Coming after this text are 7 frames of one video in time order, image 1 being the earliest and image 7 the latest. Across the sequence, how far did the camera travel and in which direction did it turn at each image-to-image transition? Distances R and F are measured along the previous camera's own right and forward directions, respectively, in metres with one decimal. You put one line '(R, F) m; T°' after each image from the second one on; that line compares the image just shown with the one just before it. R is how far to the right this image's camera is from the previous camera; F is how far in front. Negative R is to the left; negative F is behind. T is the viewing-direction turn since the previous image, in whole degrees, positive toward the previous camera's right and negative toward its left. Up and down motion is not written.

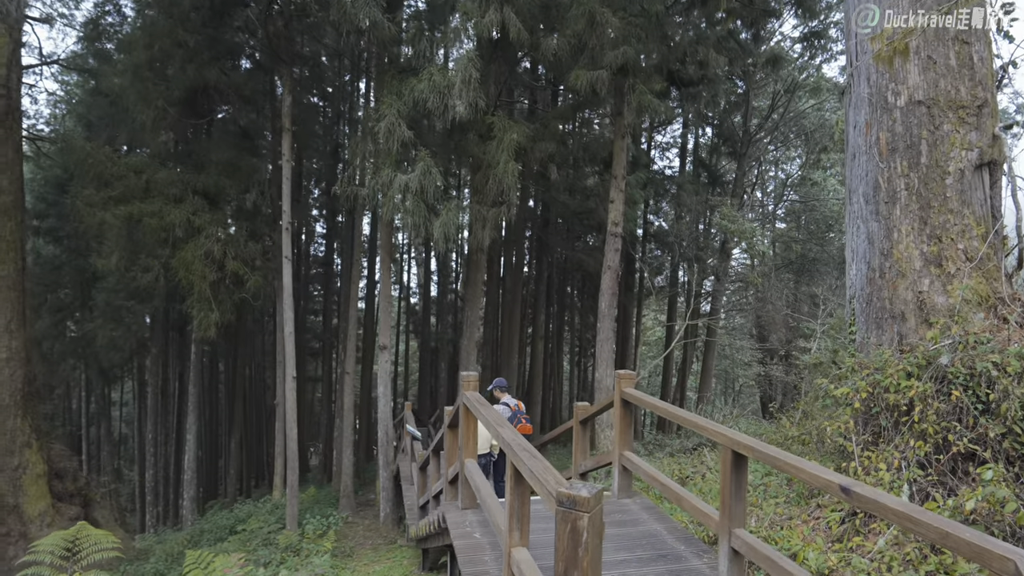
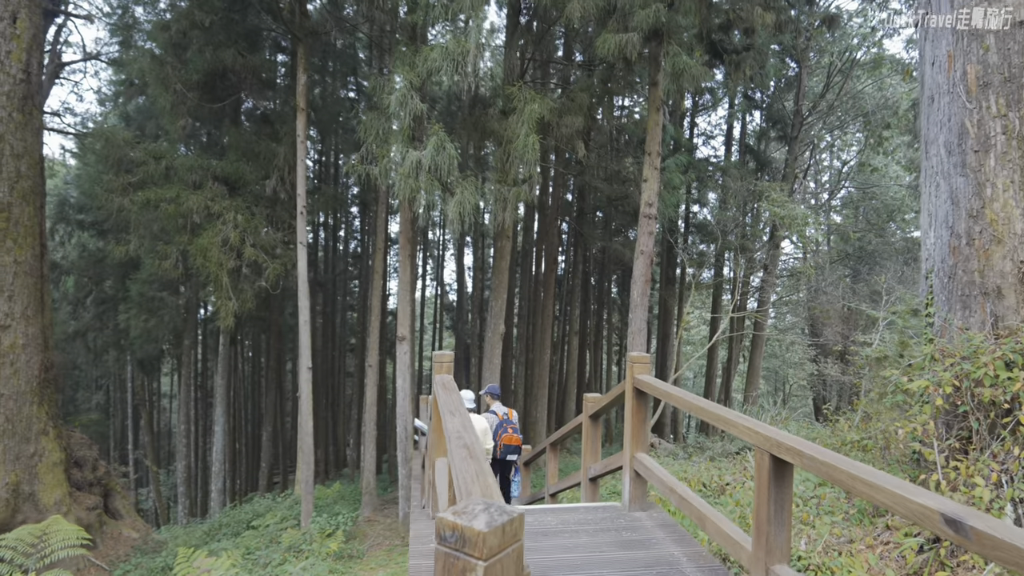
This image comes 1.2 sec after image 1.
(+0.3, +0.6) m; -4°
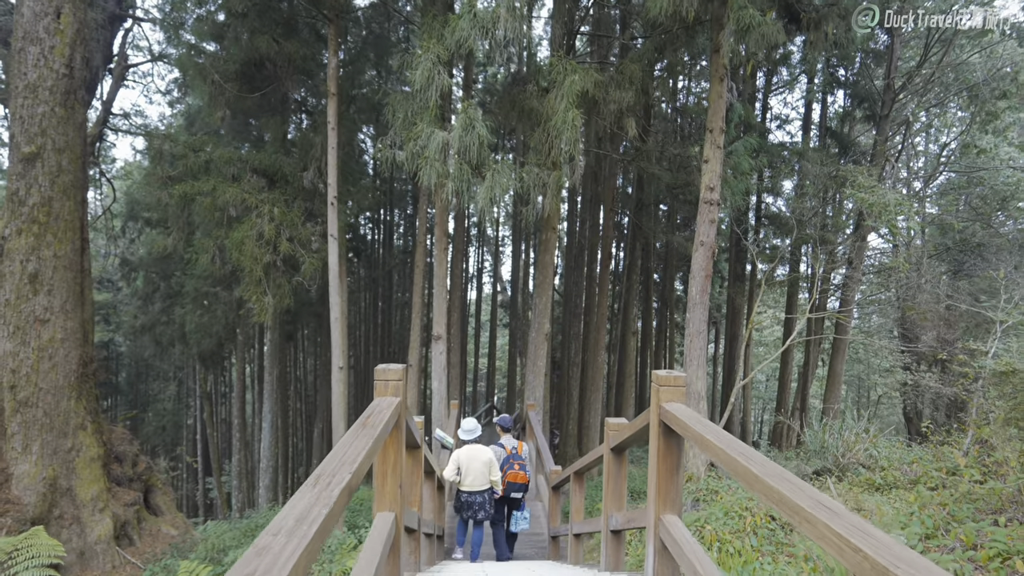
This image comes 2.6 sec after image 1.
(+0.3, +0.7) m; -6°
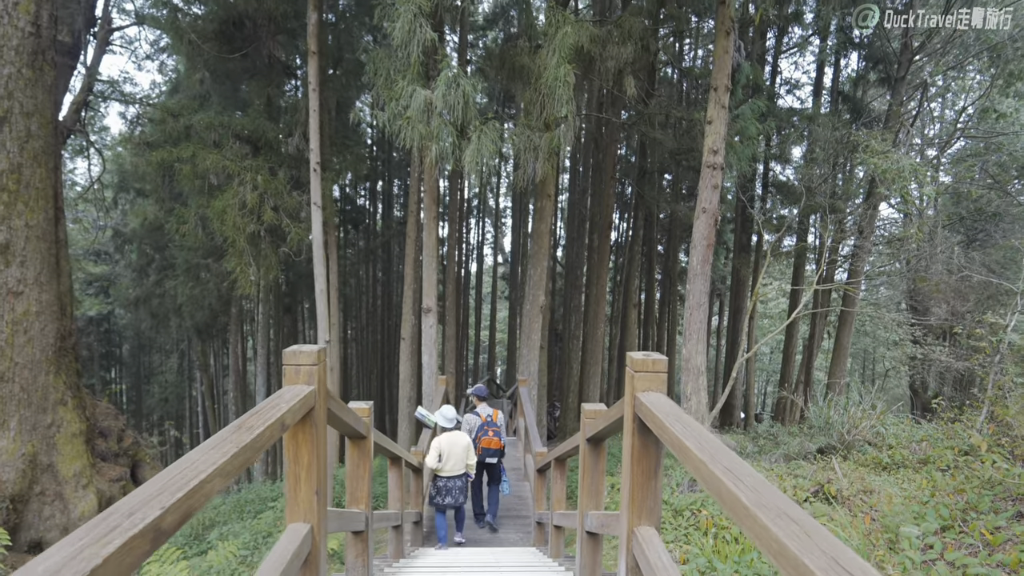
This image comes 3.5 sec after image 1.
(+0.2, +0.3) m; -1°
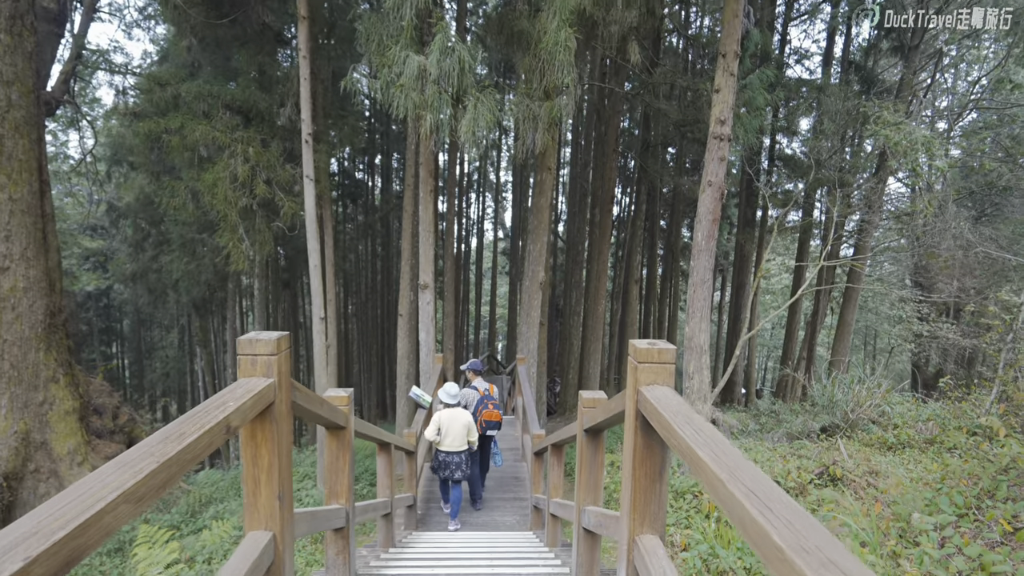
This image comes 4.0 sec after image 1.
(0.0, +0.2) m; 0°
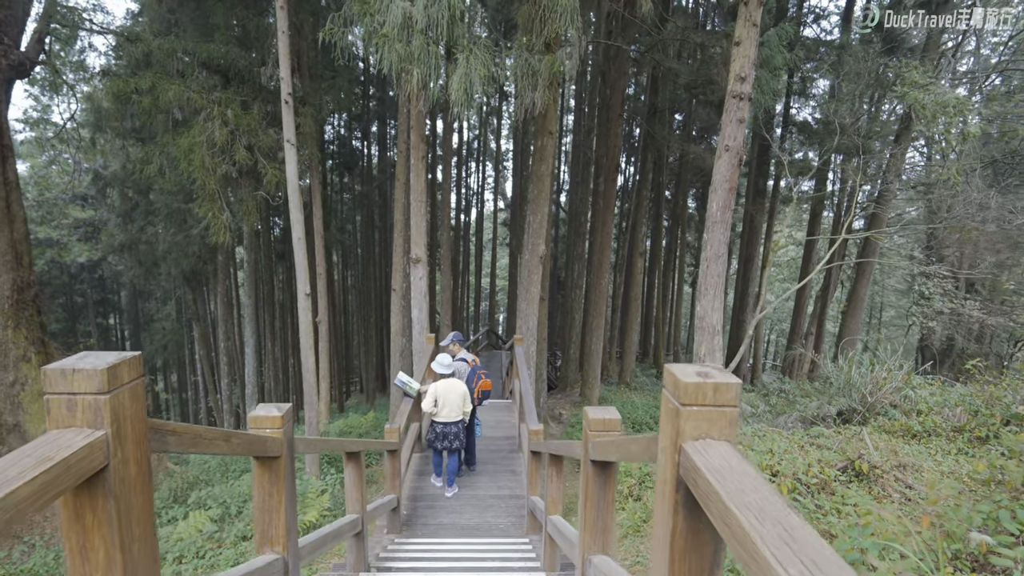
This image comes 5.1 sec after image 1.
(0.0, +0.5) m; 0°
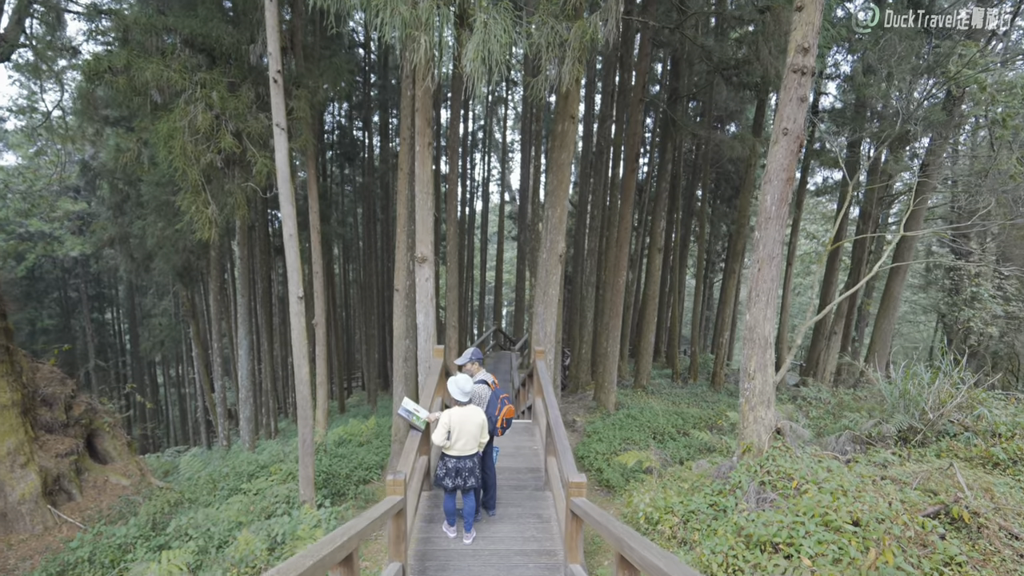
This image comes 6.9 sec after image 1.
(-0.2, +0.7) m; 0°
